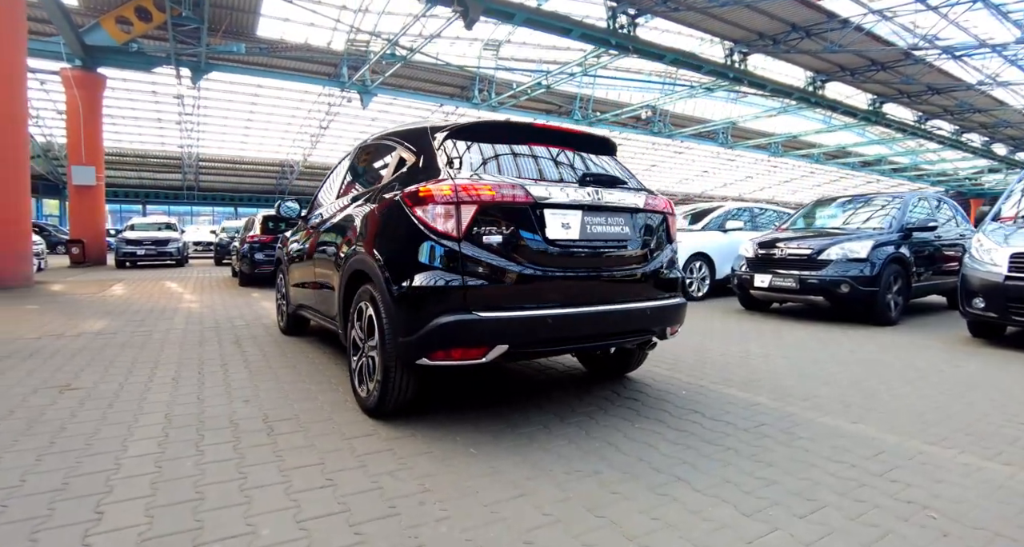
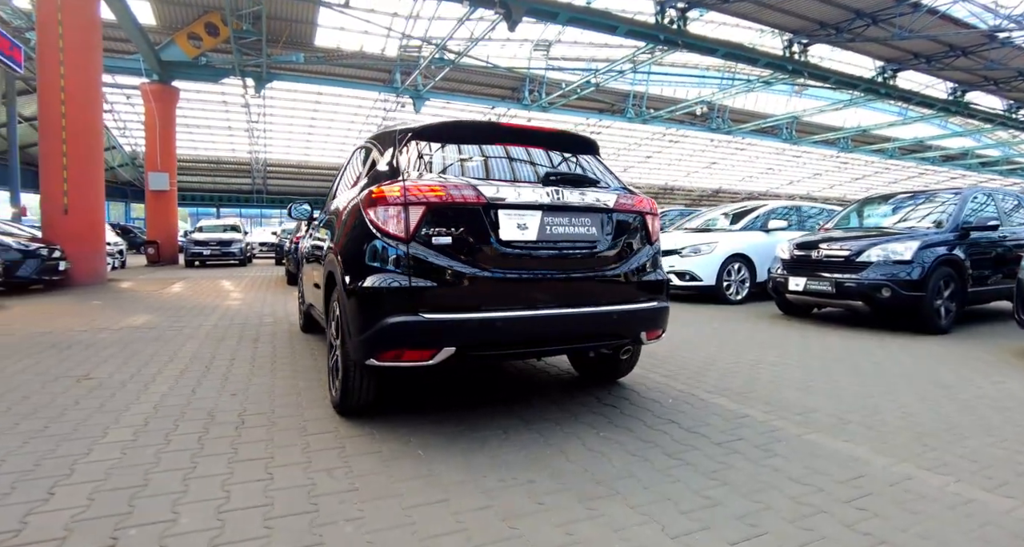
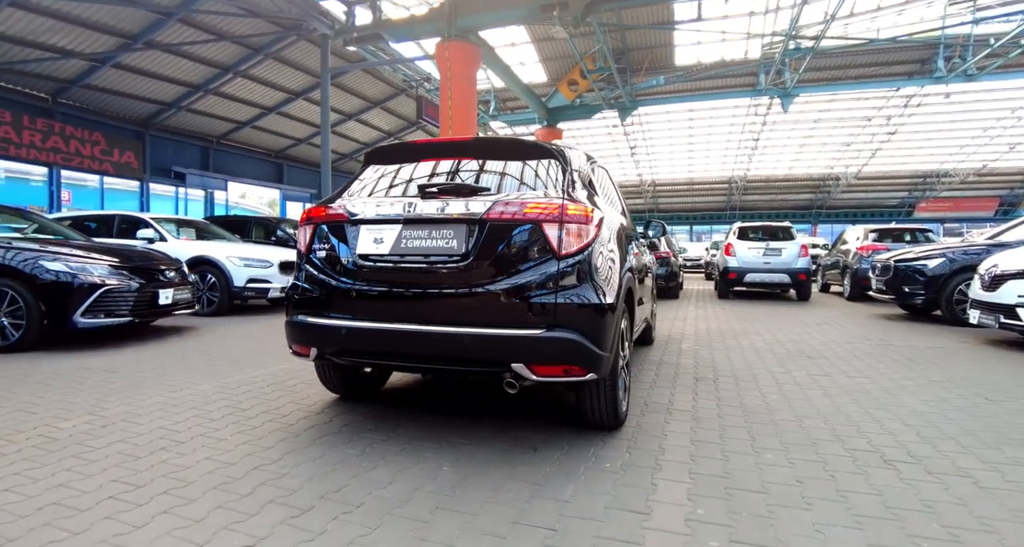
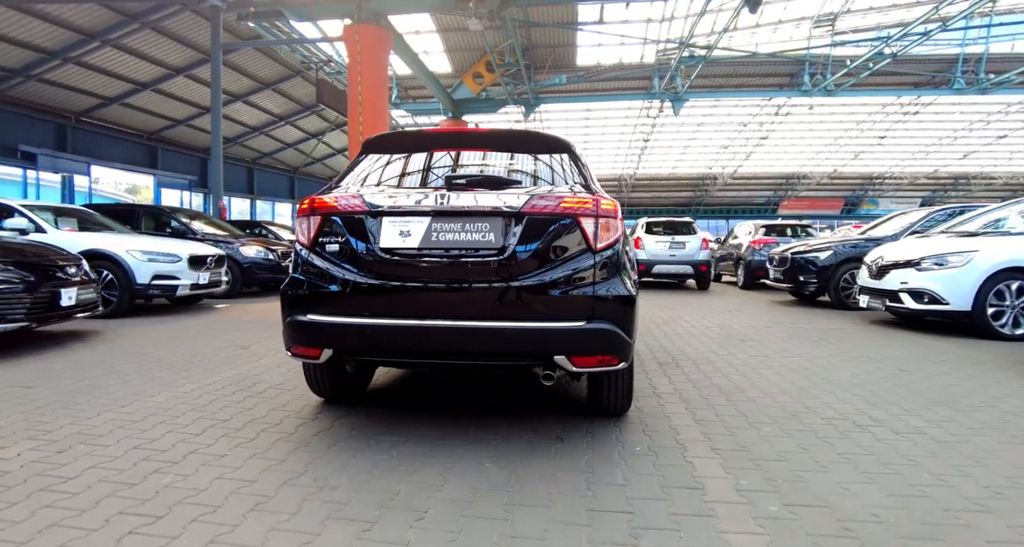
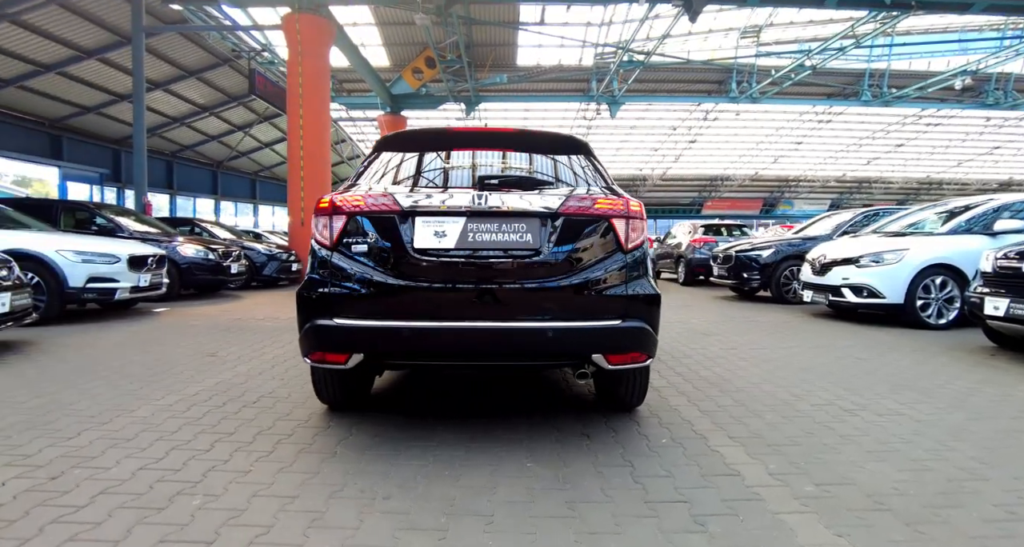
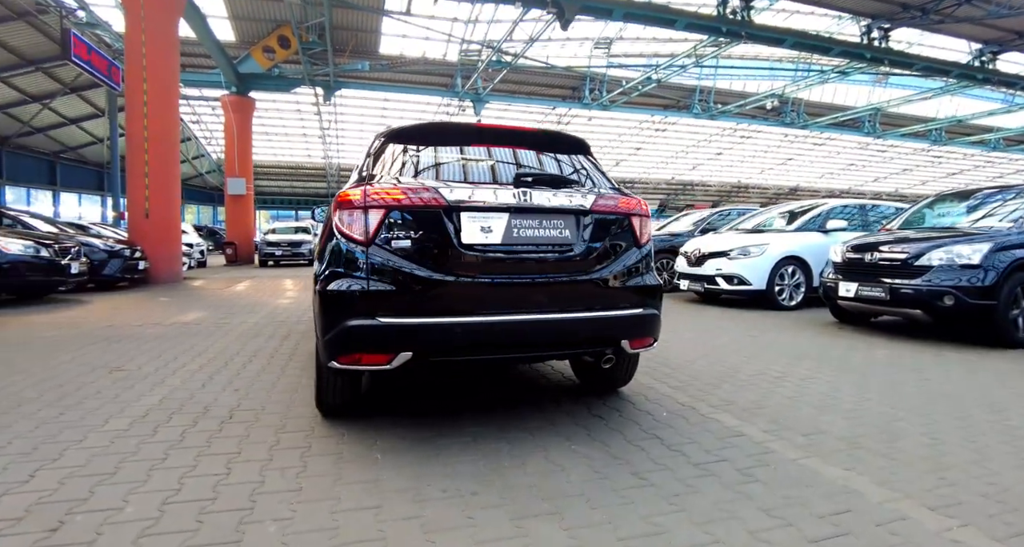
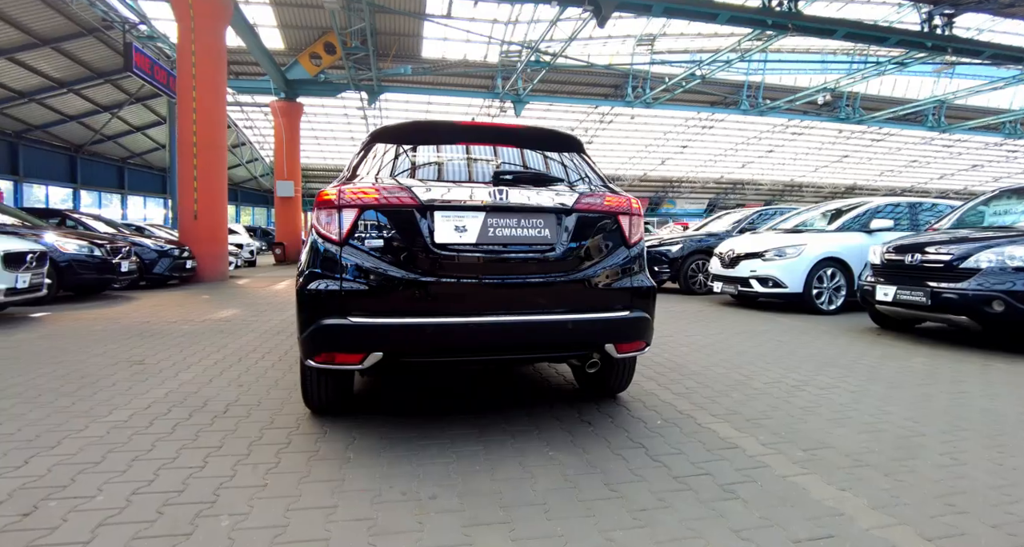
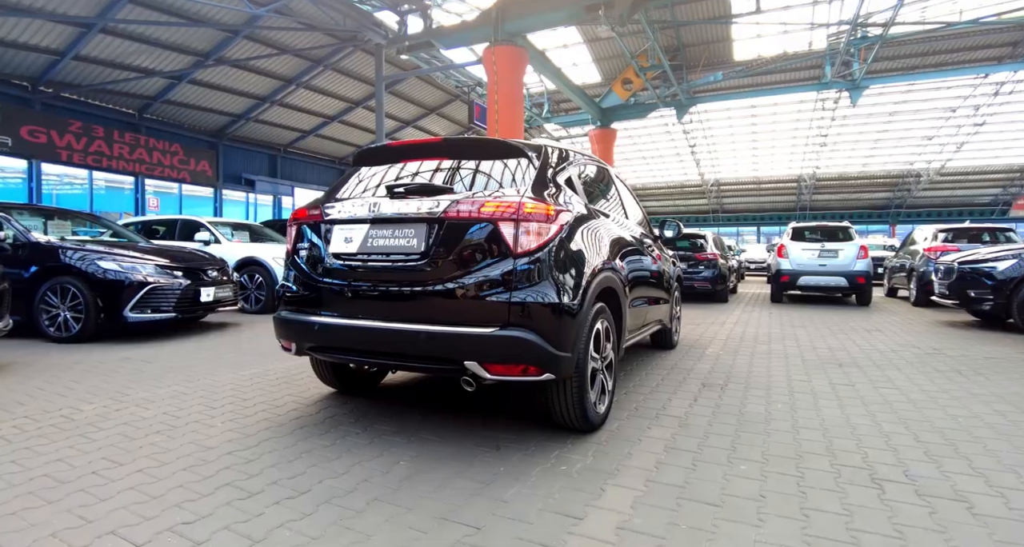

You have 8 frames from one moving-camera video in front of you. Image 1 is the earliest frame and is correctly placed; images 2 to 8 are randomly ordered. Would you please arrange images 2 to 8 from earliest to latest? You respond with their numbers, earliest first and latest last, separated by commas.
2, 6, 7, 5, 4, 3, 8
